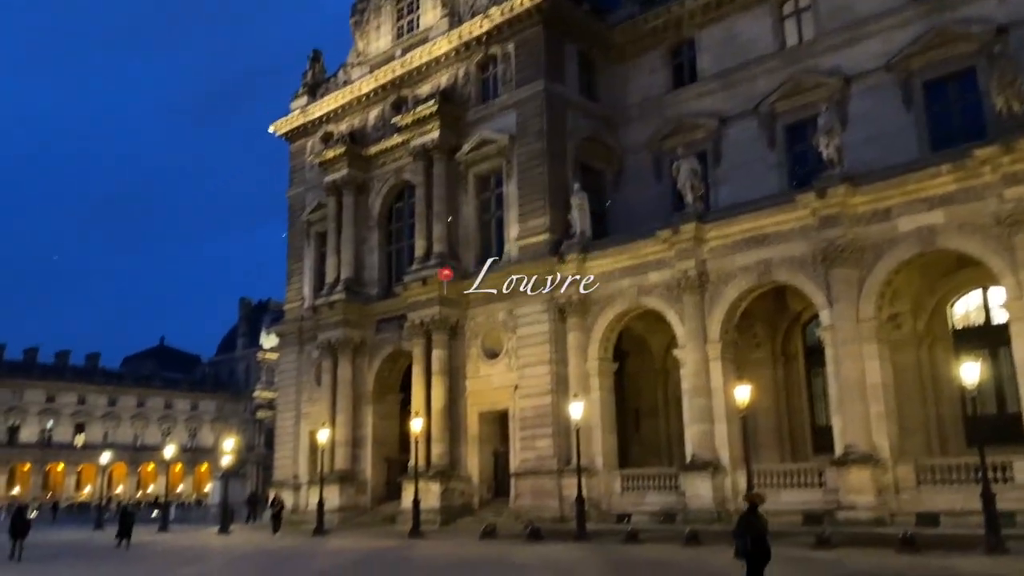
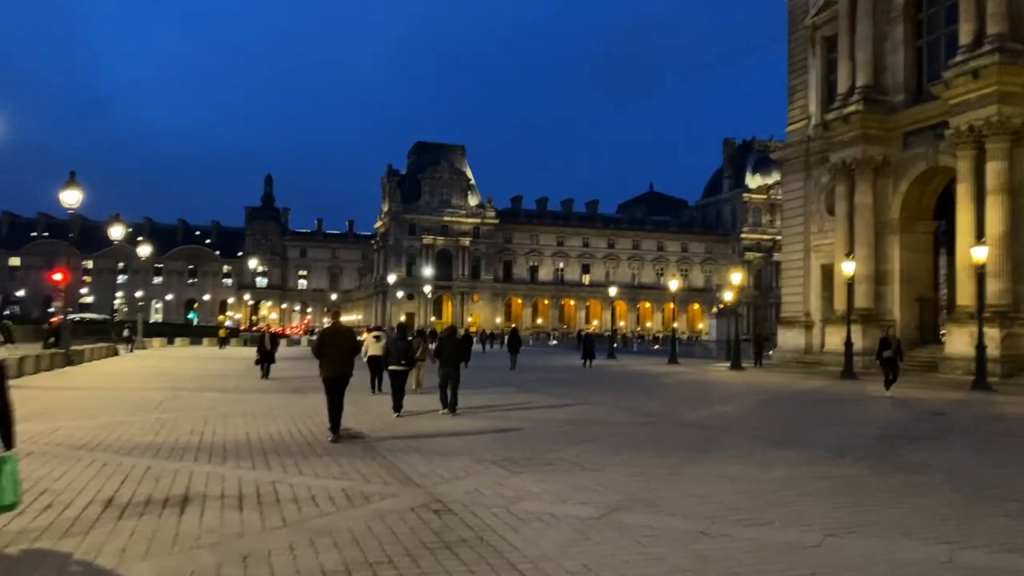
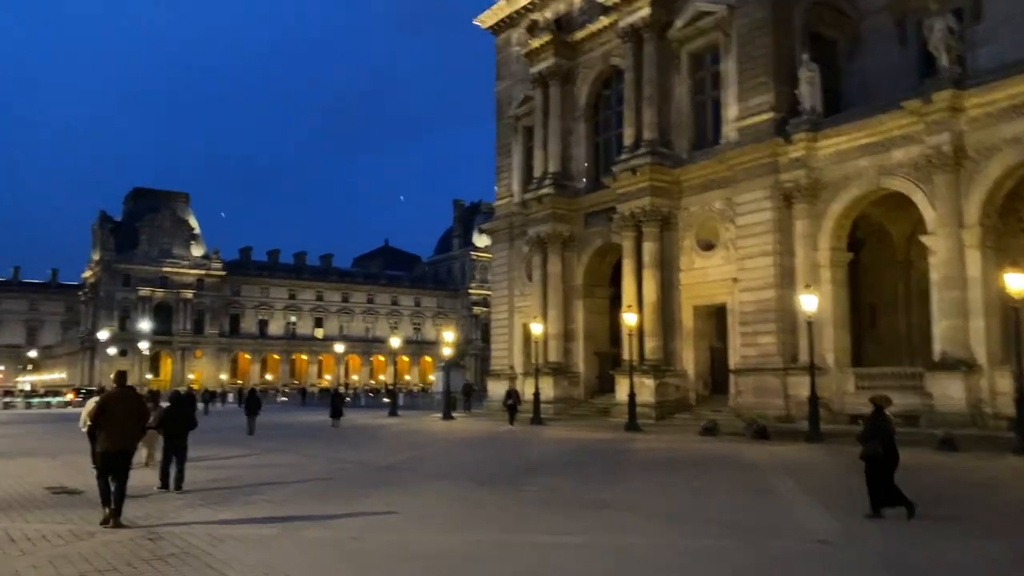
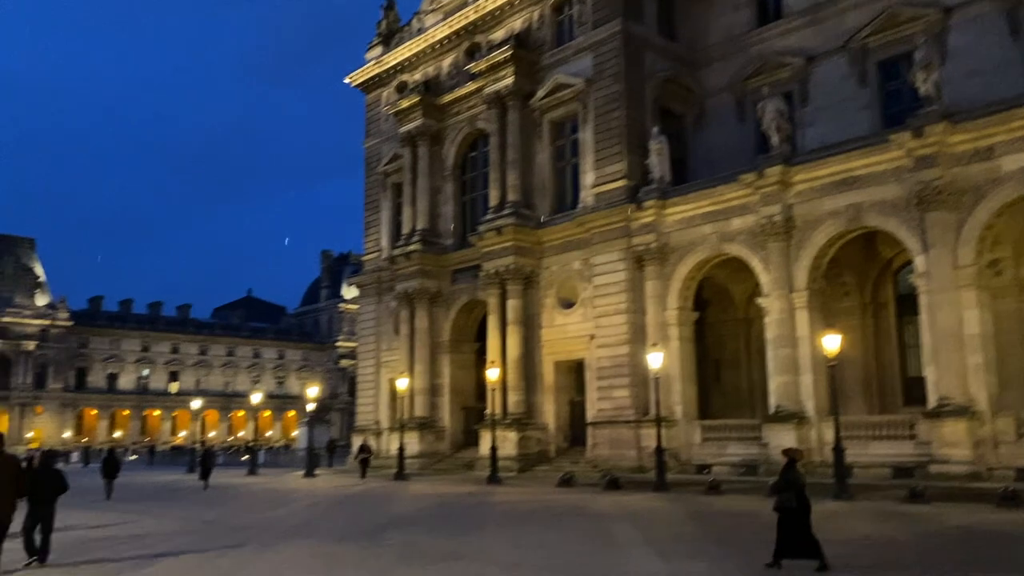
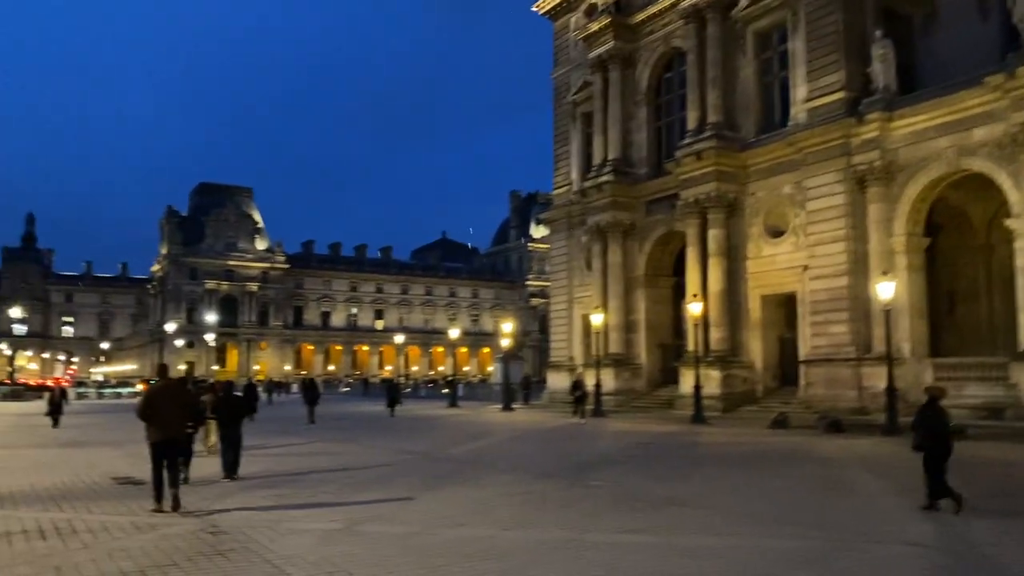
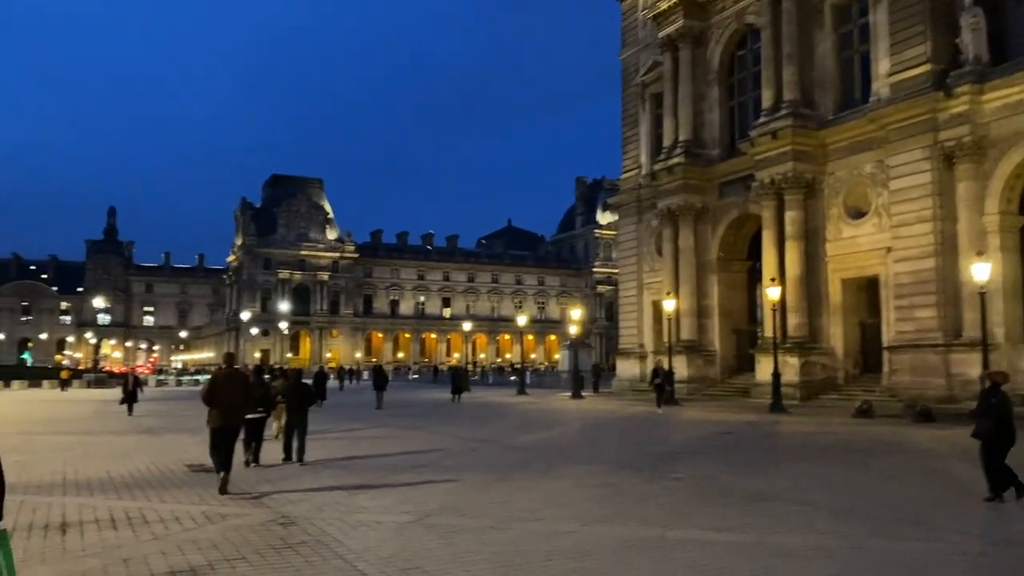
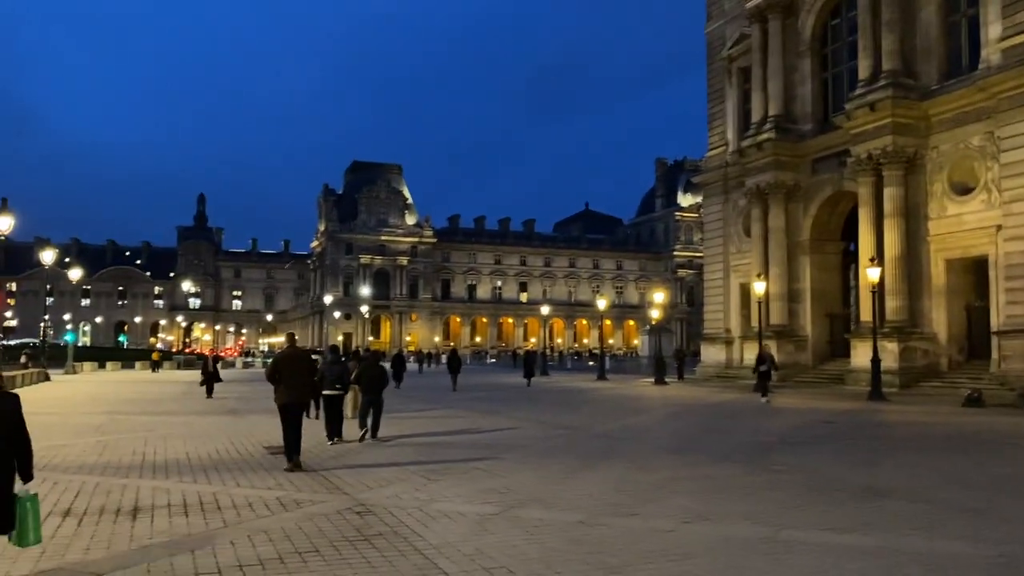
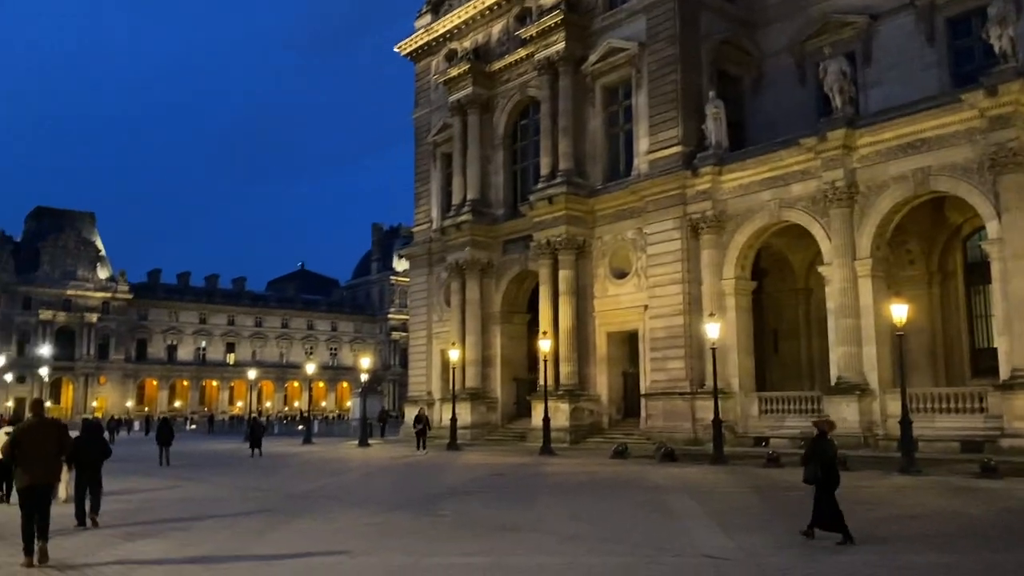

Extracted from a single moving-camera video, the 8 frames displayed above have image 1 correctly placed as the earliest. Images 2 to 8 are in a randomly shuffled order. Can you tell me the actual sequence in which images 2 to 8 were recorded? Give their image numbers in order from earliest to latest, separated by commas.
4, 8, 3, 5, 6, 7, 2
